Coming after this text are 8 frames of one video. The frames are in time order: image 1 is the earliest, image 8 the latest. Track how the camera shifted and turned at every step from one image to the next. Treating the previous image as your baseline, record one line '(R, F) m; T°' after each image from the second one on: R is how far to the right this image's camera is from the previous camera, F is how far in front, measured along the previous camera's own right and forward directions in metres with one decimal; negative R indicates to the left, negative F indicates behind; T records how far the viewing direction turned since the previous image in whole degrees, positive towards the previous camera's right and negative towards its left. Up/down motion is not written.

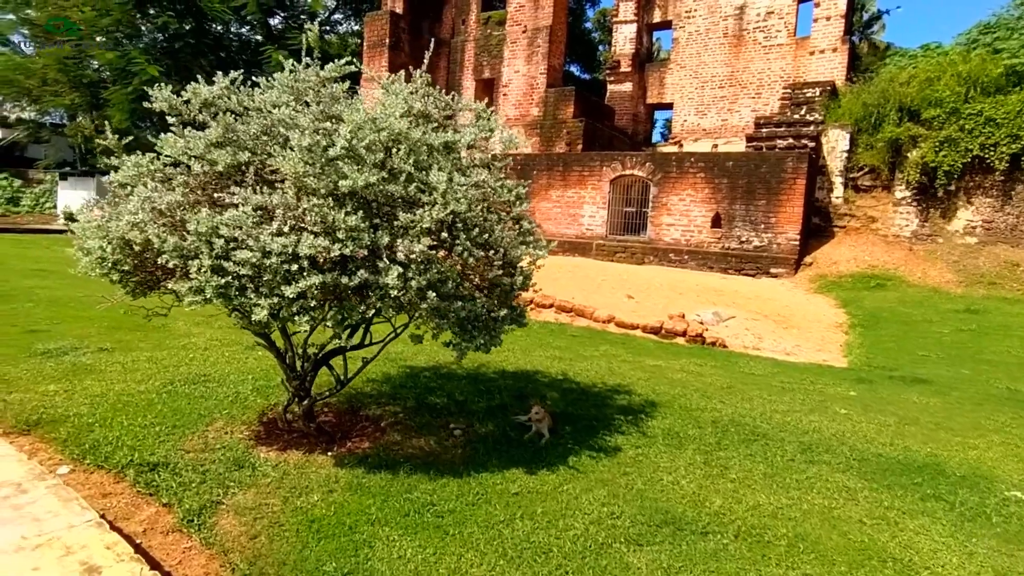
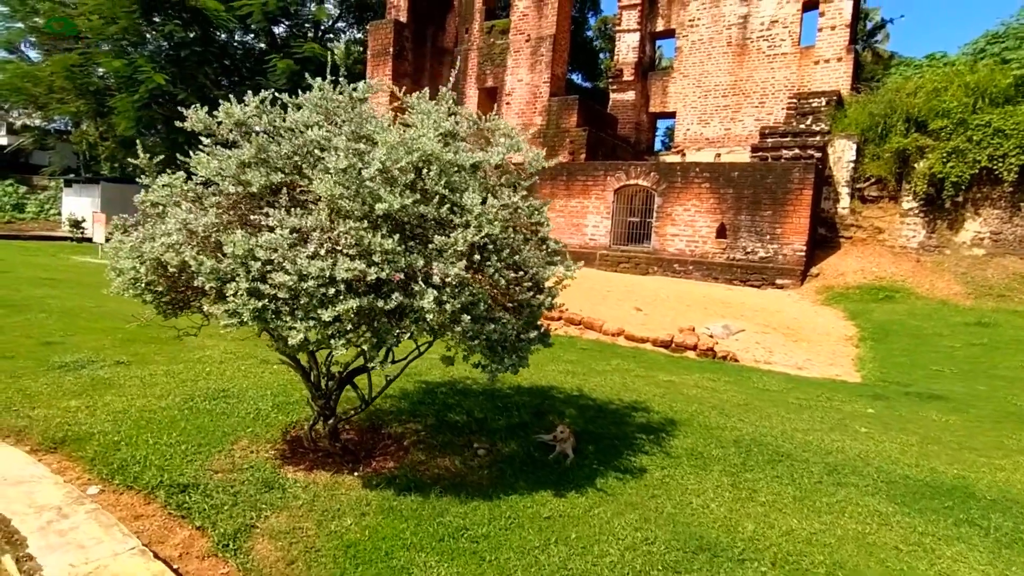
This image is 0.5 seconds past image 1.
(-0.2, 0.0) m; 0°
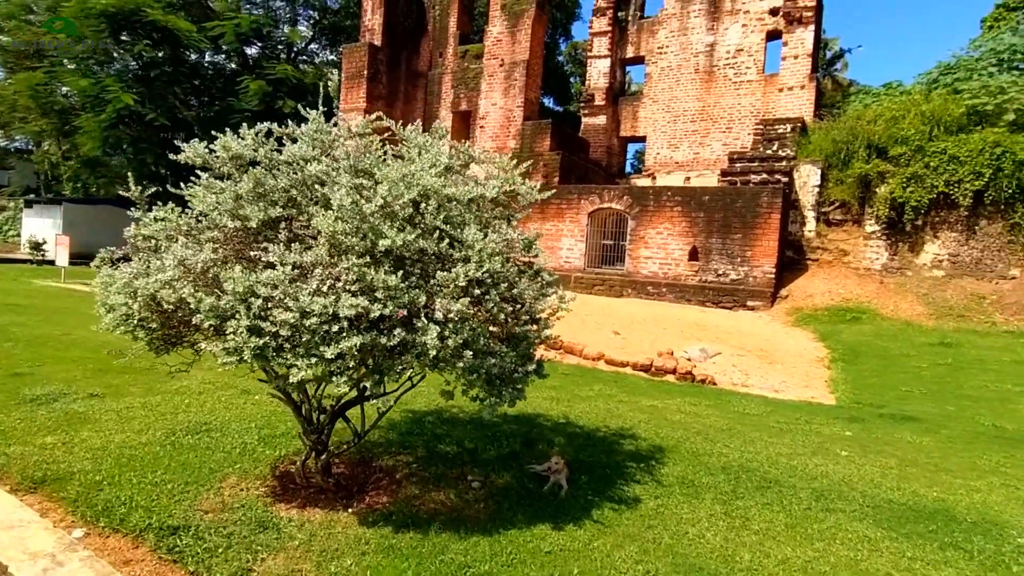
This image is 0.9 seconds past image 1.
(-0.2, 0.0) m; +3°
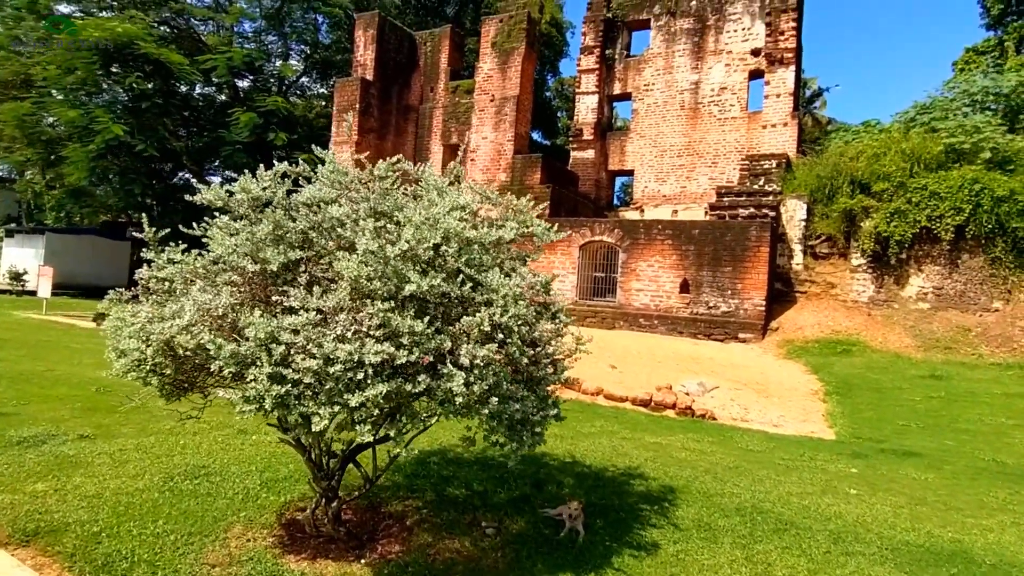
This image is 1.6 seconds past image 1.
(-0.2, 0.0) m; +2°
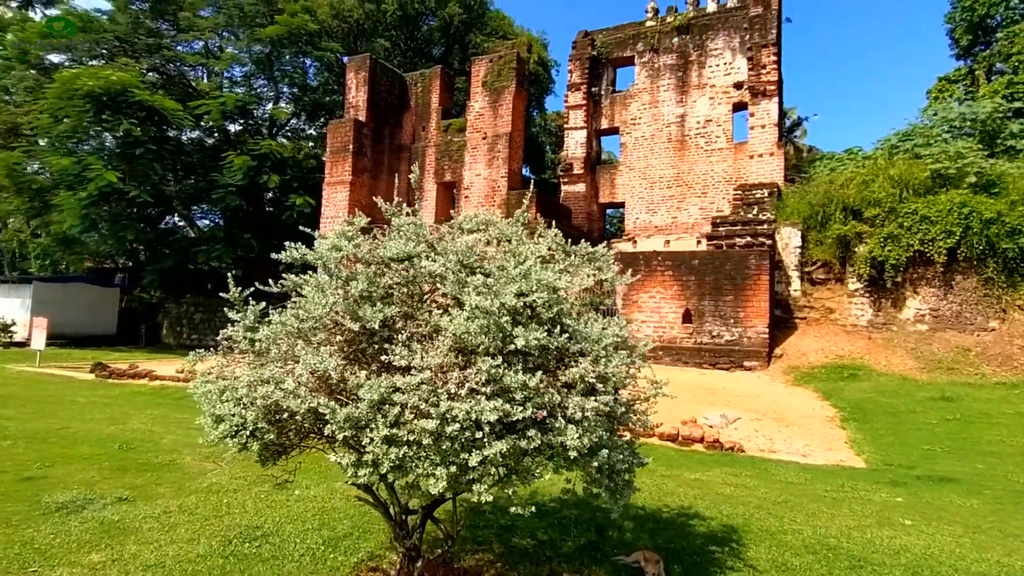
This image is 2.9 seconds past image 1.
(-0.6, 0.0) m; +2°
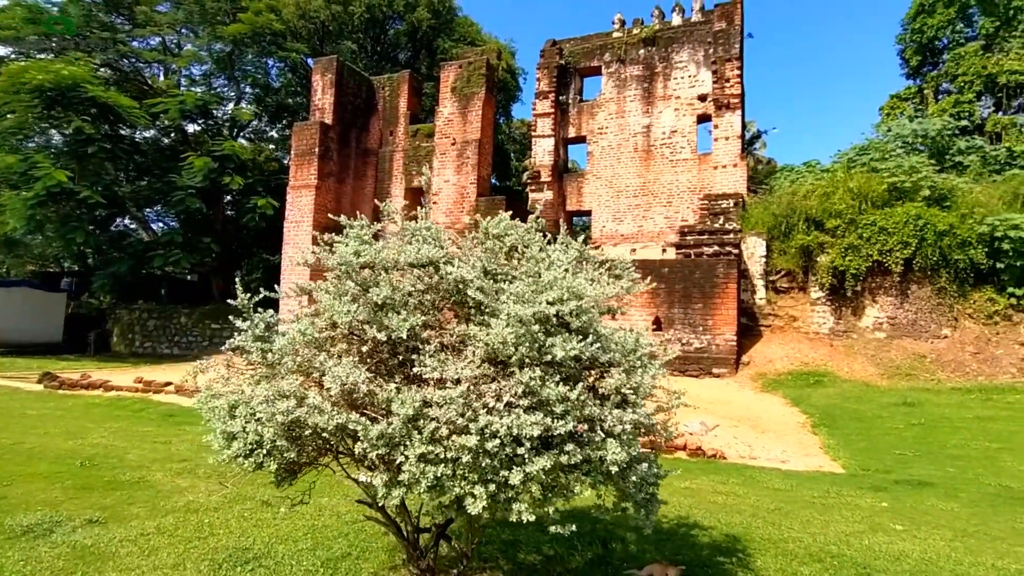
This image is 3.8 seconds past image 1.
(-0.4, +0.1) m; +4°
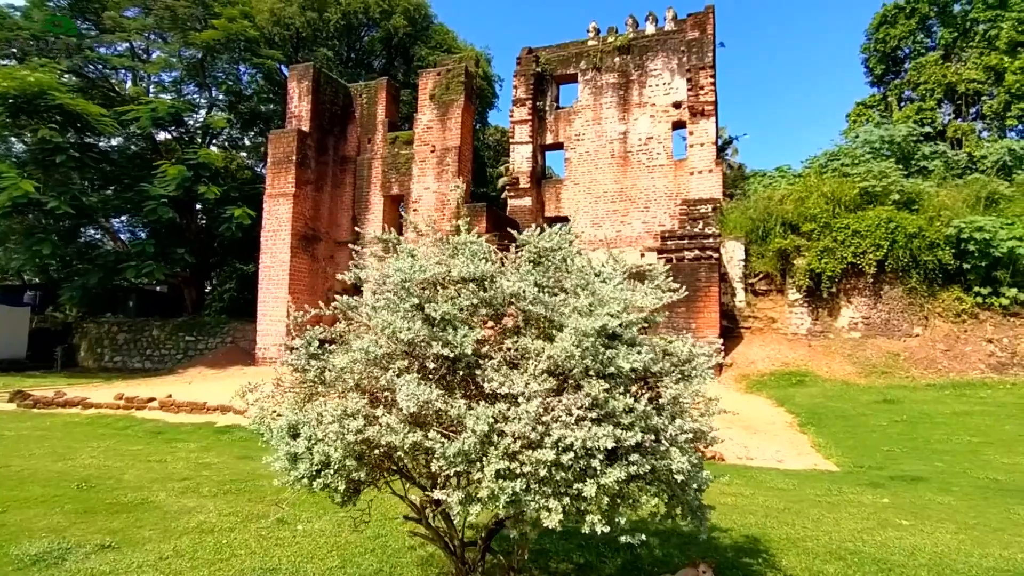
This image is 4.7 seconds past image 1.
(-0.4, 0.0) m; +3°
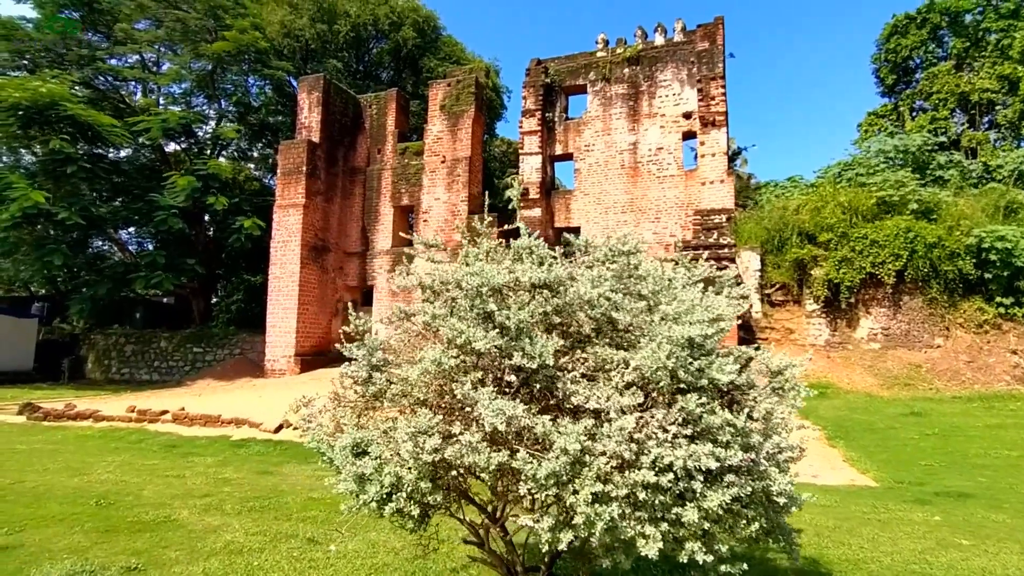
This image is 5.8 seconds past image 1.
(-0.3, +0.2) m; 0°
